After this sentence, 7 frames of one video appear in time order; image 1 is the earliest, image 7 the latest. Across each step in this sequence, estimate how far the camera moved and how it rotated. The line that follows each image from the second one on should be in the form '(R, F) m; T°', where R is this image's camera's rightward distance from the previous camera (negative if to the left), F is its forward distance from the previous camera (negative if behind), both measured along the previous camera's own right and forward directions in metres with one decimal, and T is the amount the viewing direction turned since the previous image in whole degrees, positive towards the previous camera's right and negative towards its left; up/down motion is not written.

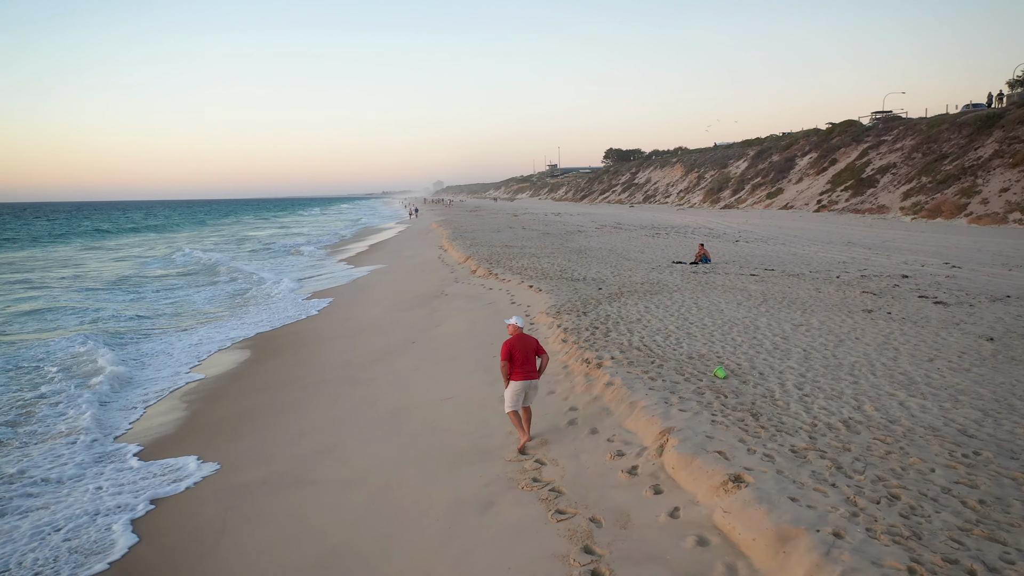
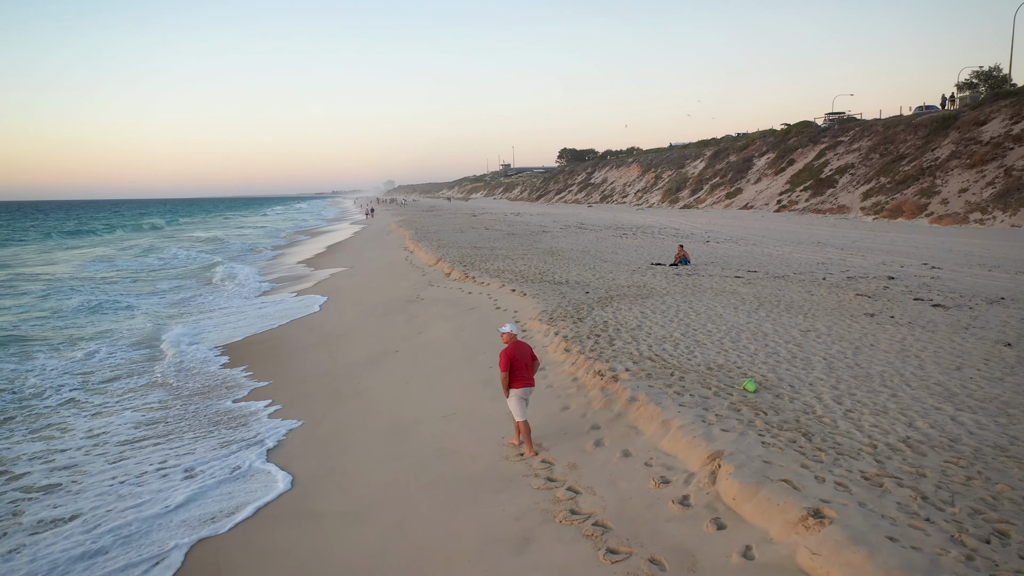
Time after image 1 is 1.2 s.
(-0.4, +0.4) m; +3°
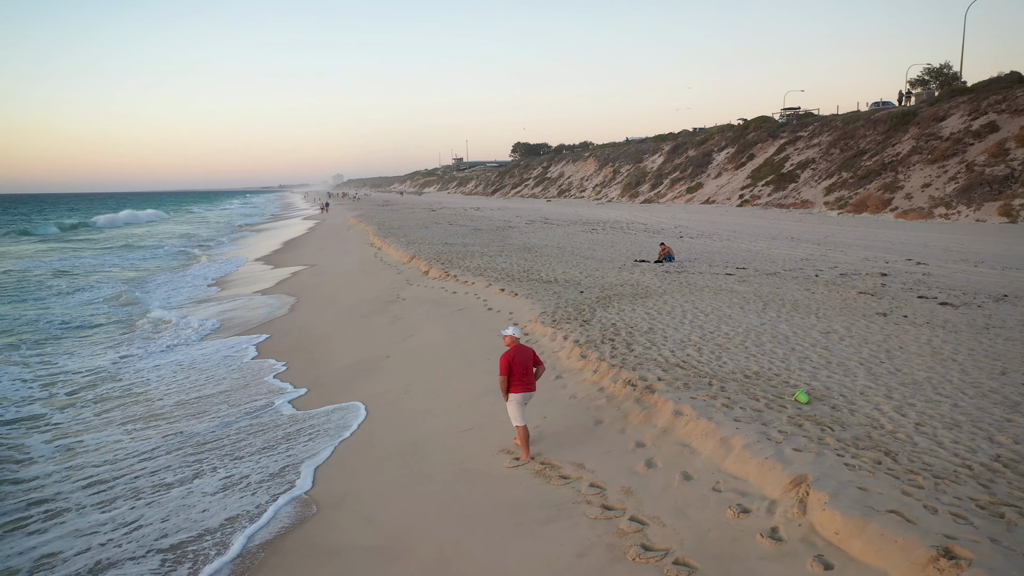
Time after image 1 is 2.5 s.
(-0.5, +0.5) m; +3°
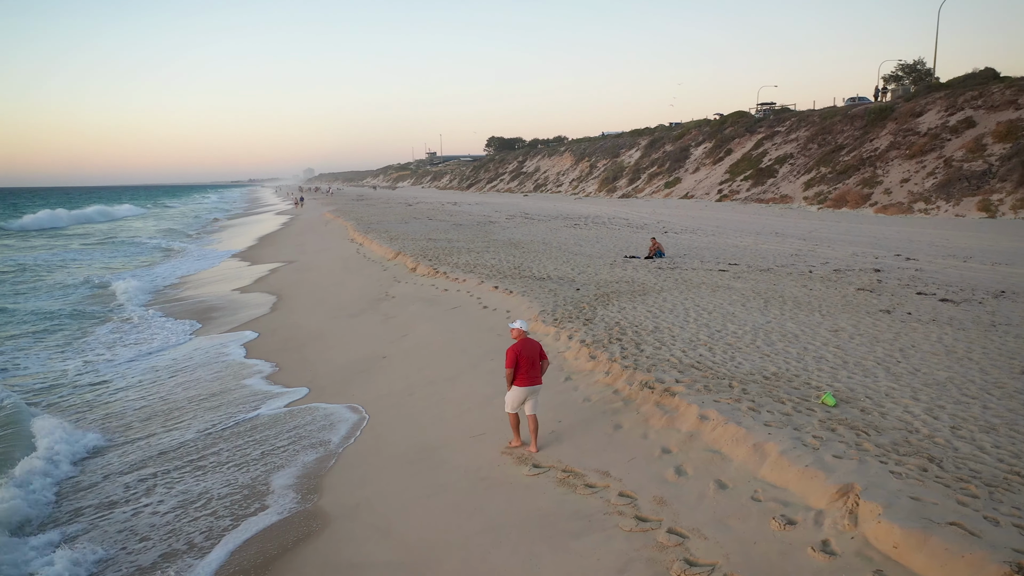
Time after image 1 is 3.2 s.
(-0.3, +0.2) m; +2°
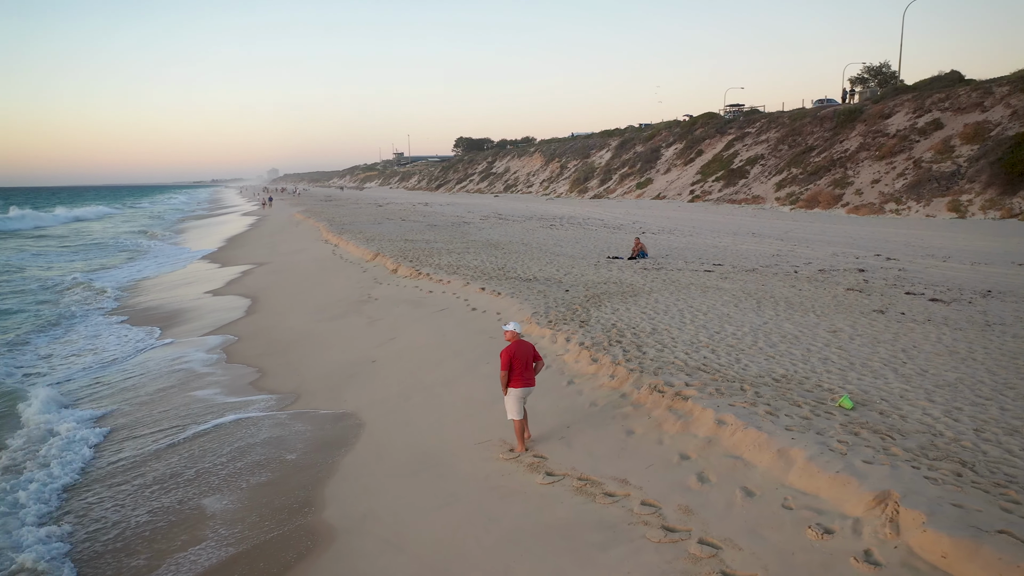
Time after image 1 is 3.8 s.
(-0.3, +0.2) m; +2°
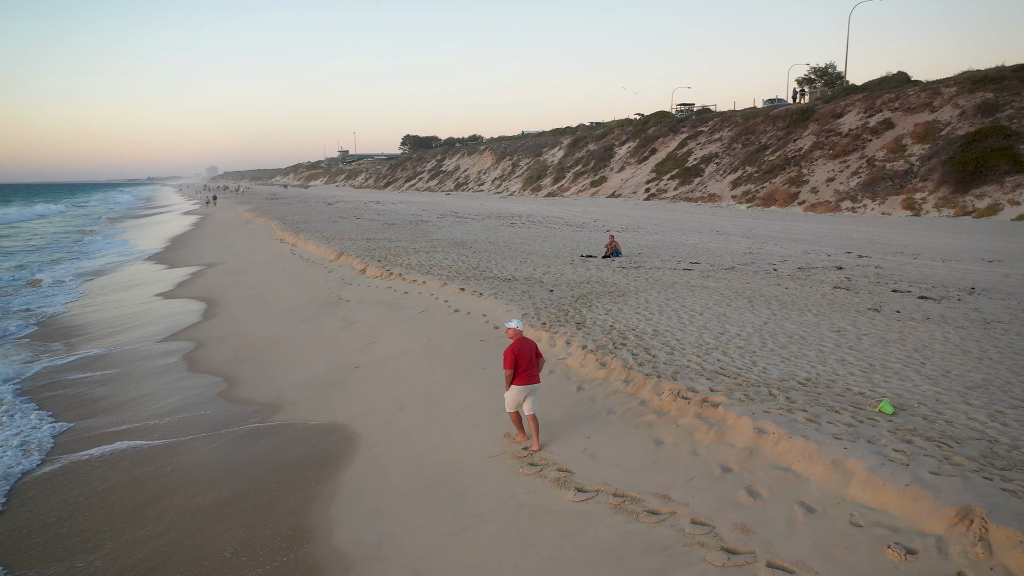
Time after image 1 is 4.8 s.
(-0.4, +0.4) m; +4°
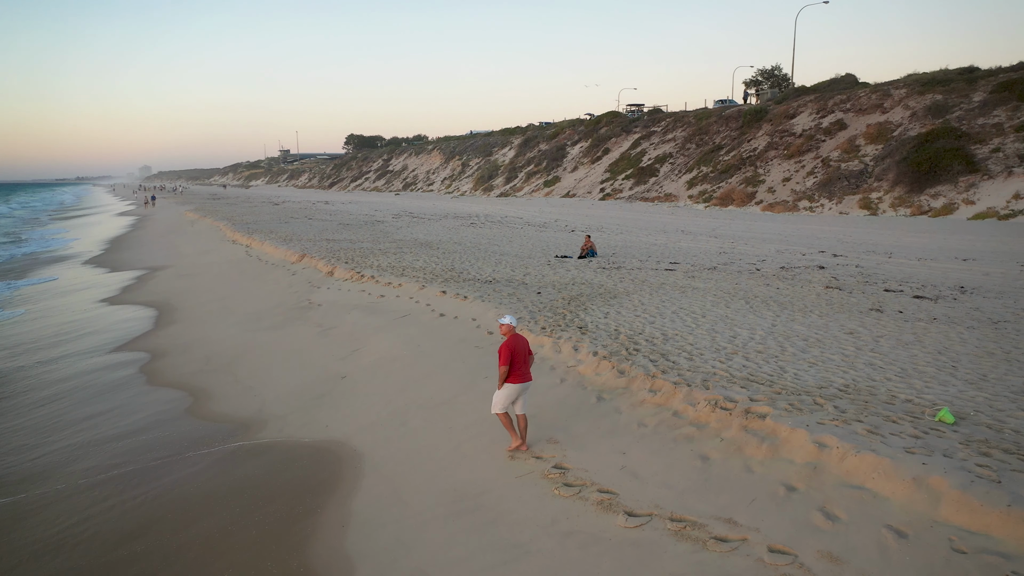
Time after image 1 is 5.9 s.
(-0.5, +0.4) m; +4°
